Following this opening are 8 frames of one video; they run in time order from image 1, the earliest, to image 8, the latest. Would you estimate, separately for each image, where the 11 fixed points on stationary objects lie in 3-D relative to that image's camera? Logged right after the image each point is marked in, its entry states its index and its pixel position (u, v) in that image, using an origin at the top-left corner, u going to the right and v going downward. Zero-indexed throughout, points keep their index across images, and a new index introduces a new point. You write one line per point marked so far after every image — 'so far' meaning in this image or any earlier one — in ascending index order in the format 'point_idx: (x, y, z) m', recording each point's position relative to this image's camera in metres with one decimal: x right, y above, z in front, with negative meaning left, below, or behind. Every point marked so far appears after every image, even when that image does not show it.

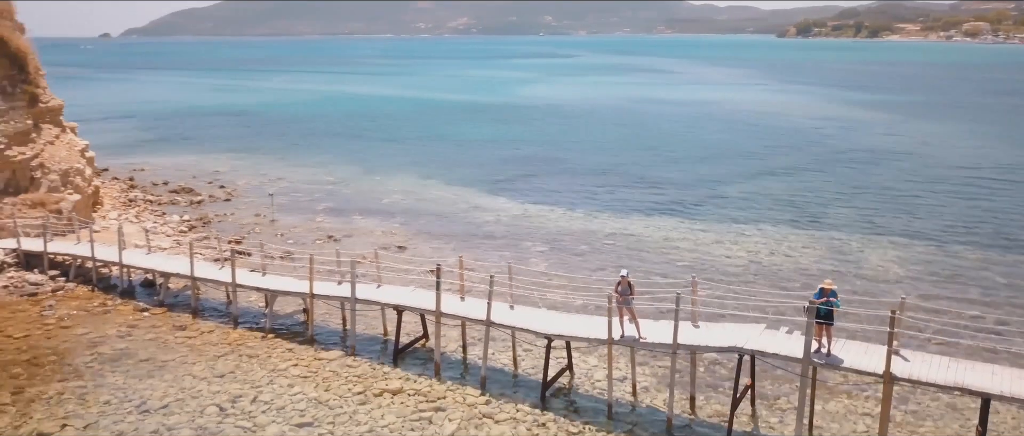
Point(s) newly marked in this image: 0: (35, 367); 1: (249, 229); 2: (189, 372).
0: (-6.4, -2.0, +11.0) m
1: (-6.1, -0.2, +18.9) m
2: (-4.3, -2.0, +10.8) m
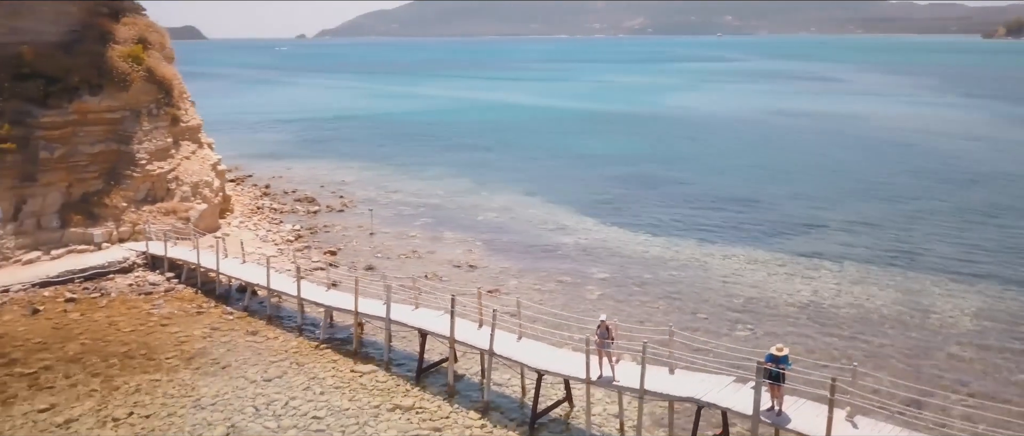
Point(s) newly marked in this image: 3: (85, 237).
0: (-6.1, -2.3, +13.1) m
1: (-4.2, -0.5, +20.7) m
2: (-4.1, -2.4, +12.5) m
3: (-9.5, -0.4, +18.3) m
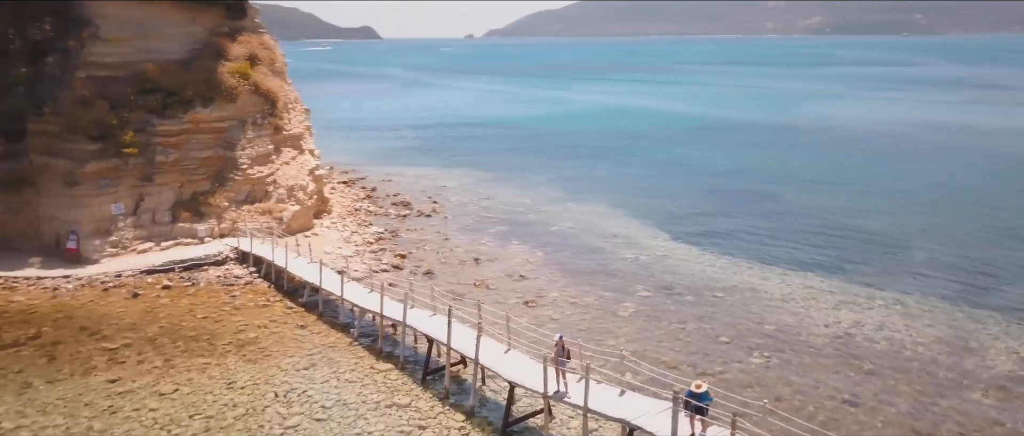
0: (-5.9, -2.3, +15.1) m
1: (-2.5, -0.7, +22.2) m
2: (-4.0, -2.5, +14.1) m
3: (-8.2, -0.3, +20.9) m
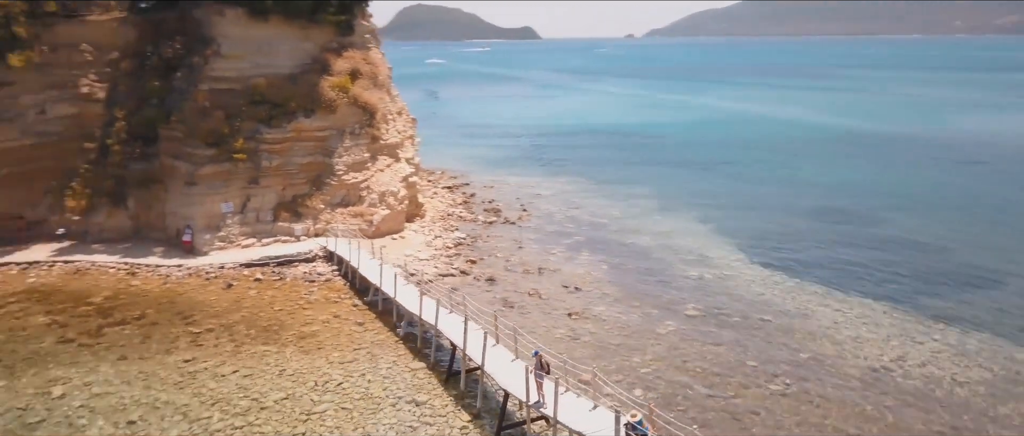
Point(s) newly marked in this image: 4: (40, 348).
0: (-5.2, -2.4, +17.0) m
1: (-0.4, -0.9, +23.4) m
2: (-3.5, -2.7, +15.8) m
3: (-6.3, -0.3, +23.1) m
4: (-9.4, -2.6, +16.3) m
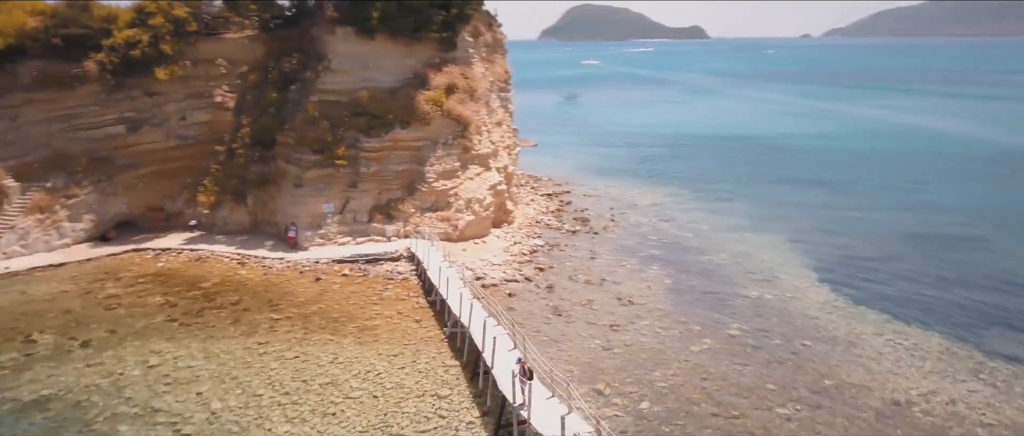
0: (-4.3, -2.5, +19.2) m
1: (+1.7, -1.3, +24.5) m
2: (-2.9, -2.8, +17.6) m
3: (-4.1, -0.4, +25.3) m
4: (-8.5, -2.5, +19.2) m
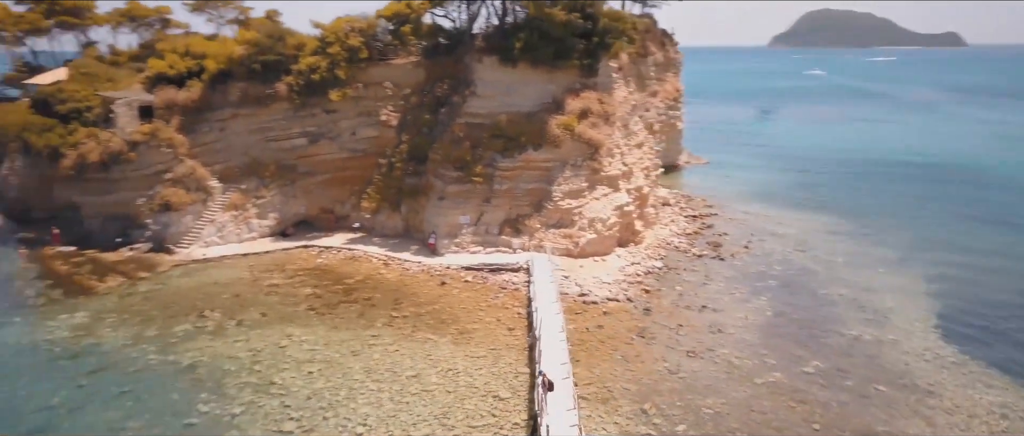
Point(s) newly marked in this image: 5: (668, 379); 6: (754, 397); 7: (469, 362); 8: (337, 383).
0: (-2.0, -2.8, +21.7) m
1: (+5.2, -2.0, +25.3) m
2: (-1.1, -3.2, +19.8) m
3: (-0.1, -0.9, +27.6) m
4: (-6.1, -2.6, +22.8) m
5: (+3.4, -3.6, +18.0) m
6: (+5.2, -3.8, +17.2) m
7: (-1.0, -3.4, +19.0) m
8: (-3.9, -3.6, +18.0) m
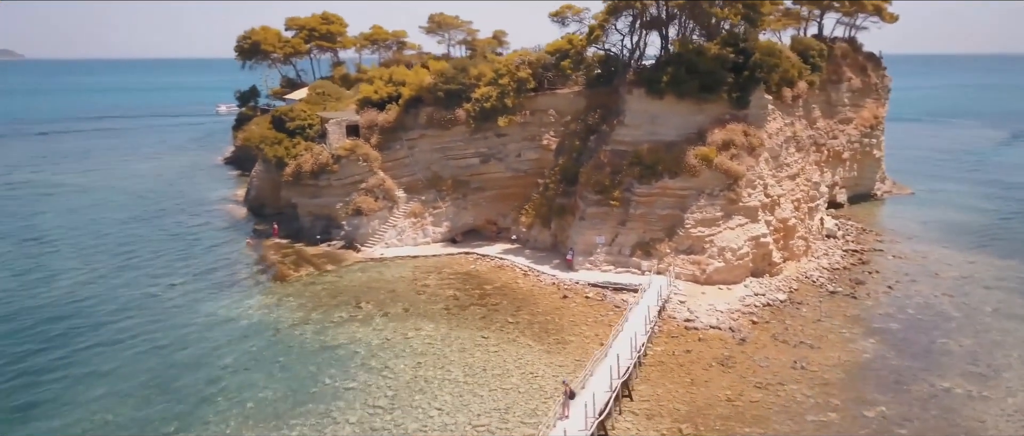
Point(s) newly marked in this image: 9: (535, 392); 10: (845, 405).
0: (+0.9, -3.4, +24.4) m
1: (+8.9, -3.1, +25.7) m
2: (+1.2, -3.9, +22.3) m
3: (+4.6, -1.7, +29.5) m
4: (-2.6, -3.0, +26.6) m
5: (+5.0, -4.4, +19.2) m
6: (+6.4, -4.7, +18.0) m
7: (+1.0, -4.0, +21.5) m
8: (-2.0, -4.1, +21.4) m
9: (+0.5, -4.3, +20.0) m
10: (+8.0, -4.5, +19.4) m
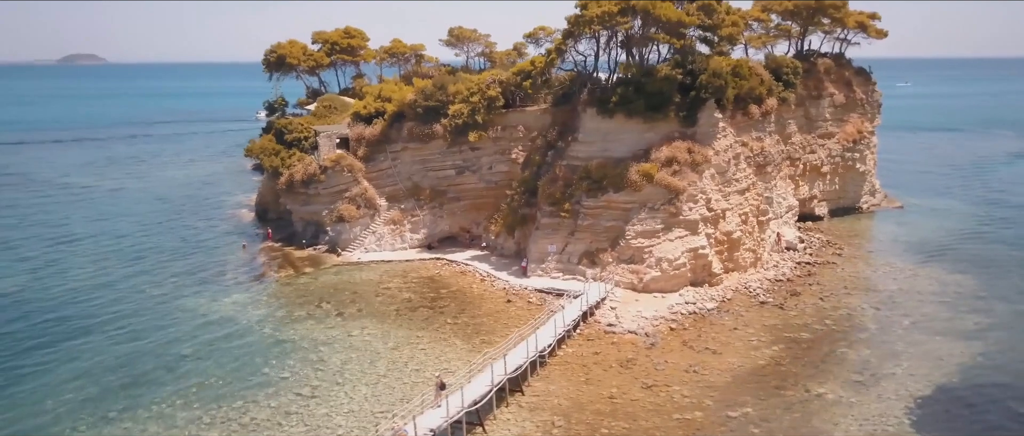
0: (-1.2, -3.8, +26.7) m
1: (+6.9, -3.6, +27.4) m
2: (-1.1, -4.2, +24.6) m
3: (+2.9, -2.1, +31.5) m
4: (-4.6, -3.3, +29.2) m
5: (+2.4, -4.8, +21.2) m
6: (+3.7, -5.1, +19.9) m
7: (-1.3, -4.4, +23.9) m
8: (-4.4, -4.4, +23.9) m
9: (-1.9, -4.7, +22.3) m
10: (+5.4, -4.9, +21.2) m
